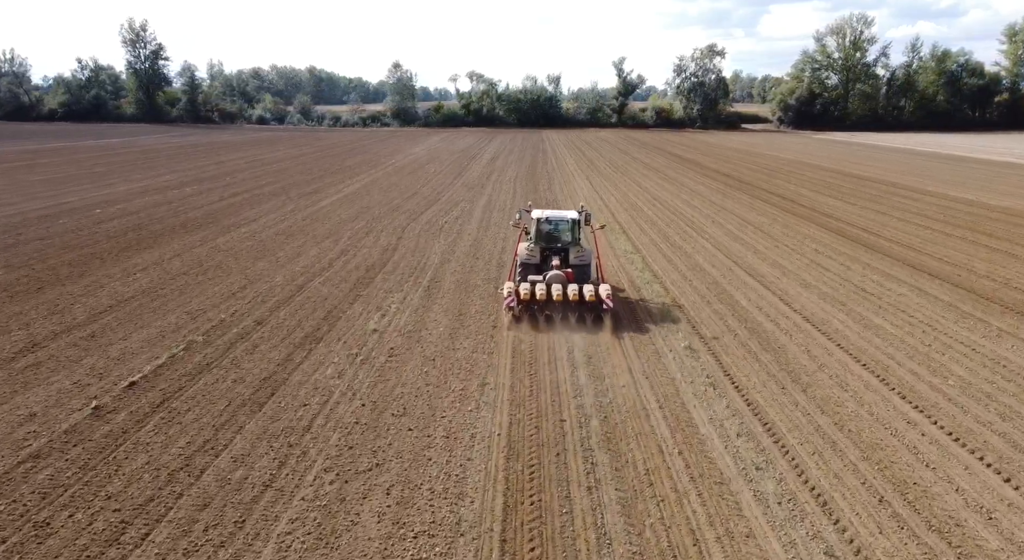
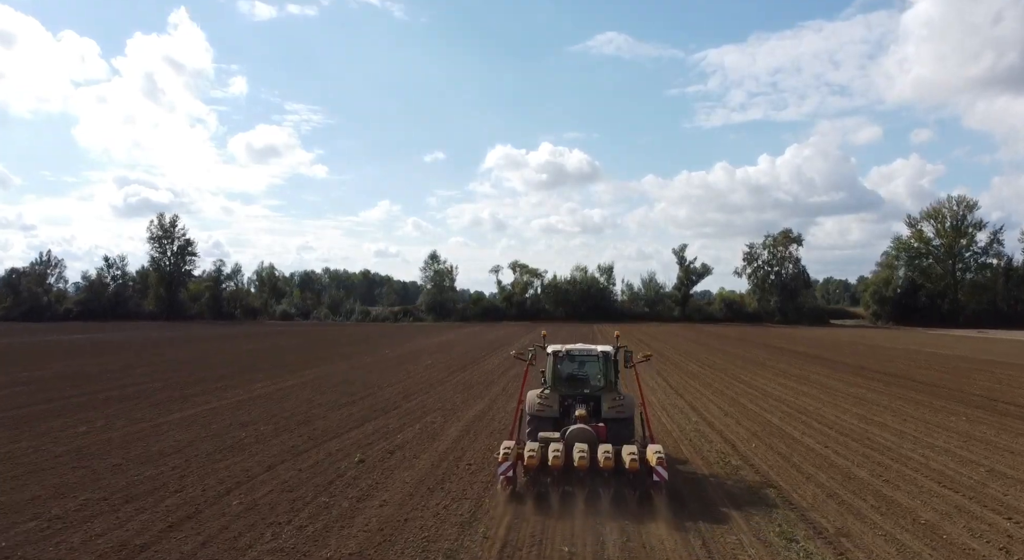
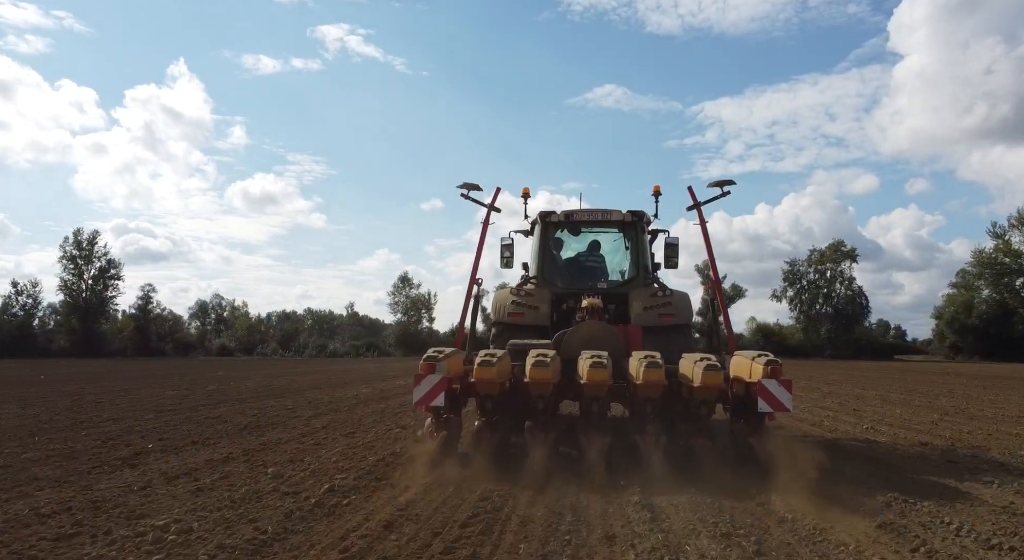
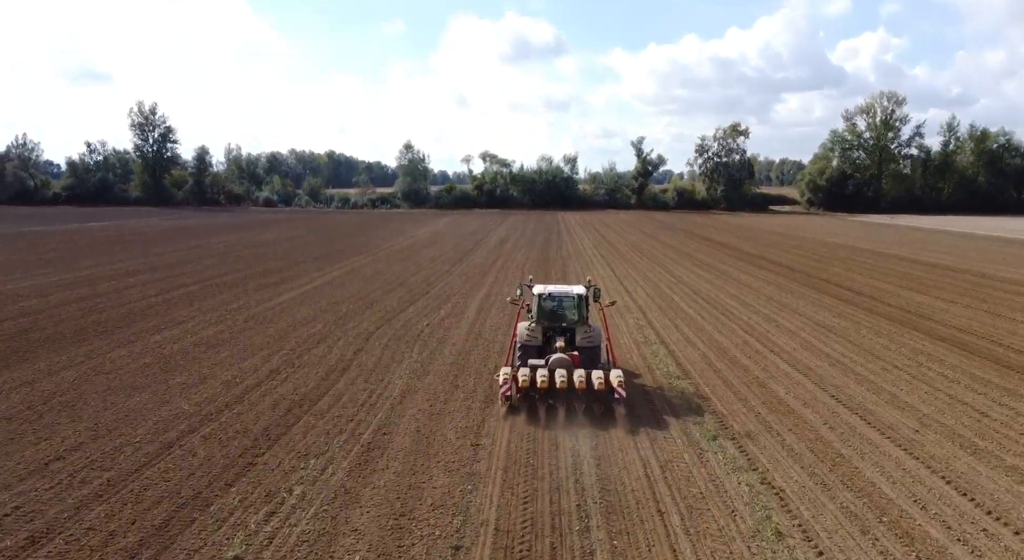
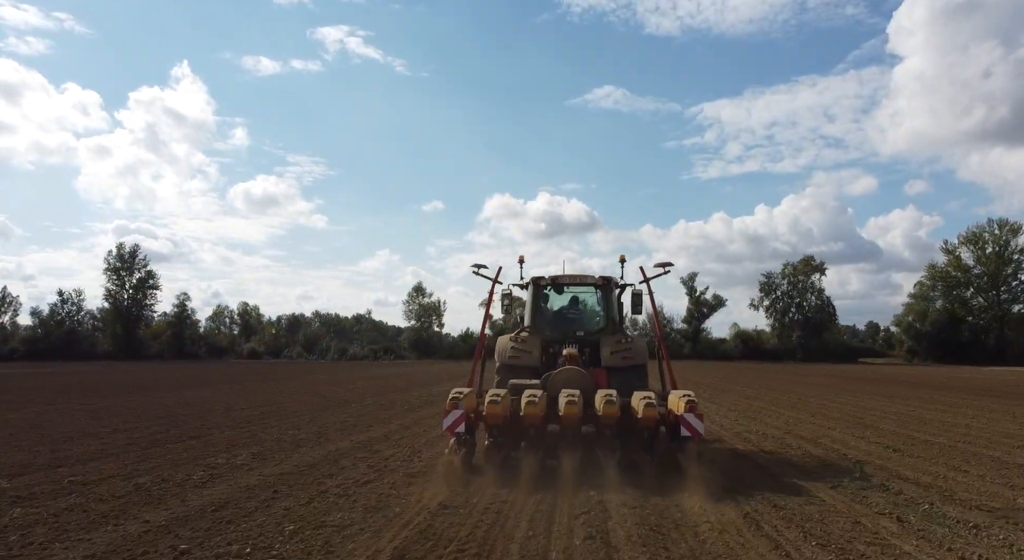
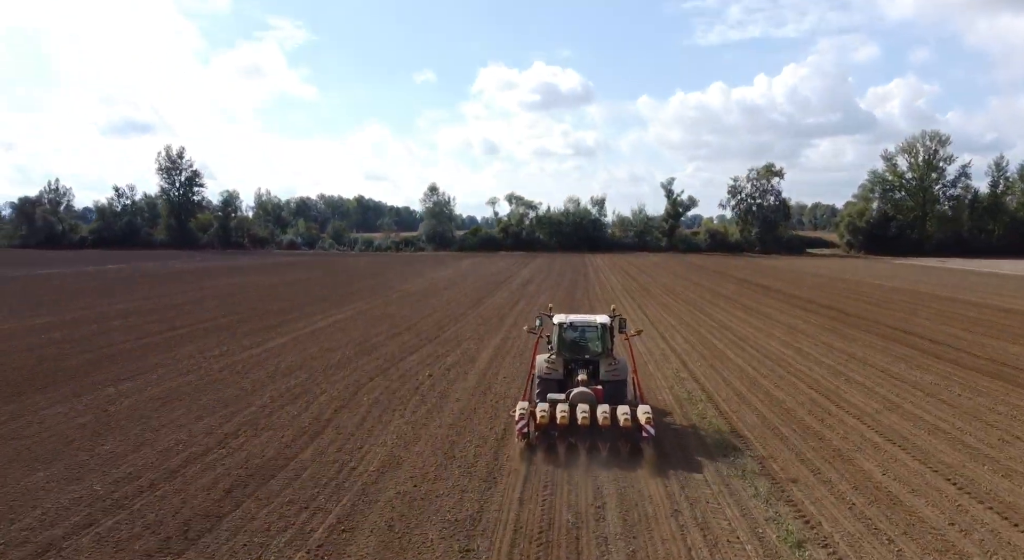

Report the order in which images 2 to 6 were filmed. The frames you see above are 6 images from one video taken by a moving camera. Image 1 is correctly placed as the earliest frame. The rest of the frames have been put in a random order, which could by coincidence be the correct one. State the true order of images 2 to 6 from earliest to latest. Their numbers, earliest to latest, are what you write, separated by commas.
4, 6, 2, 5, 3
